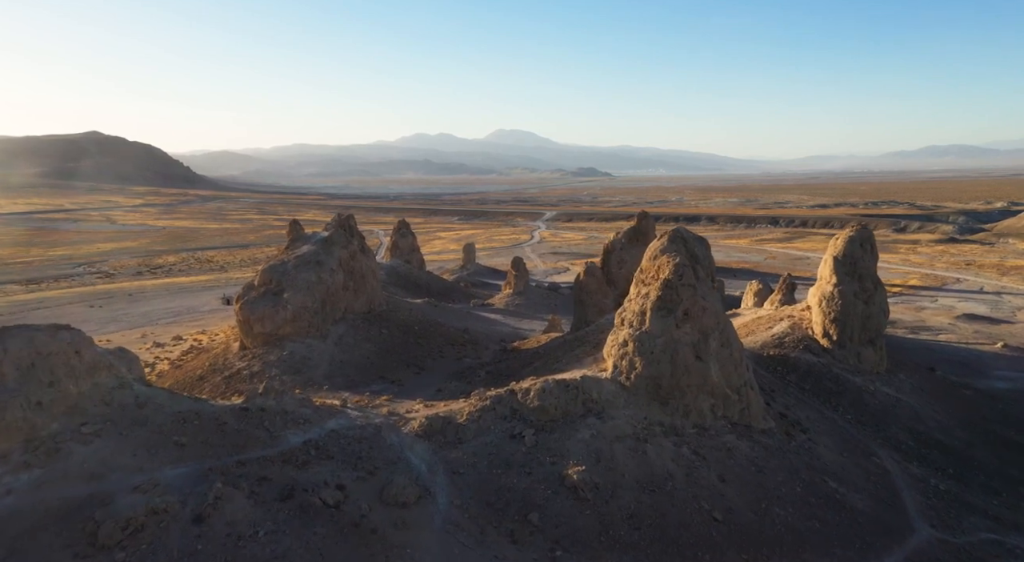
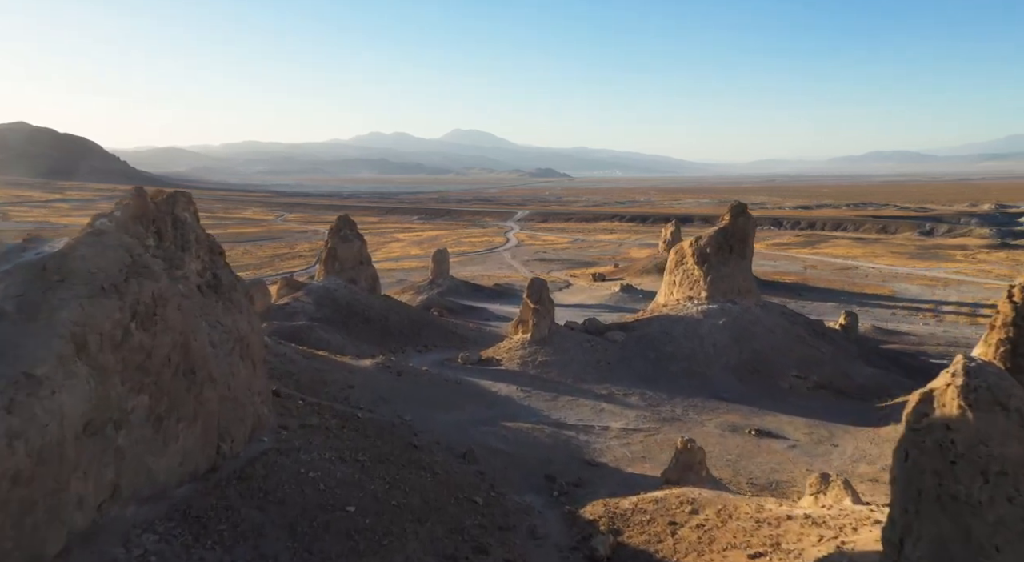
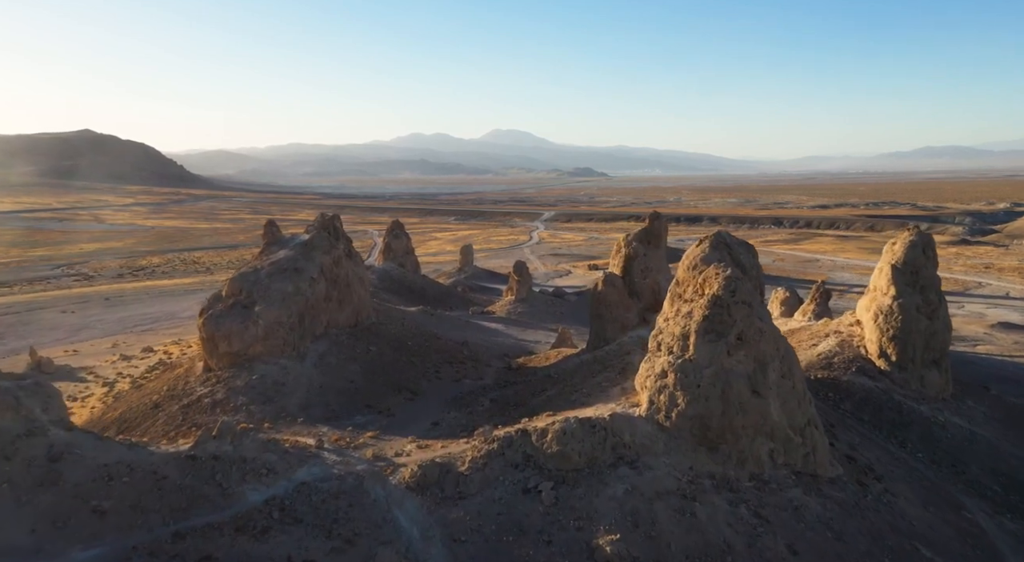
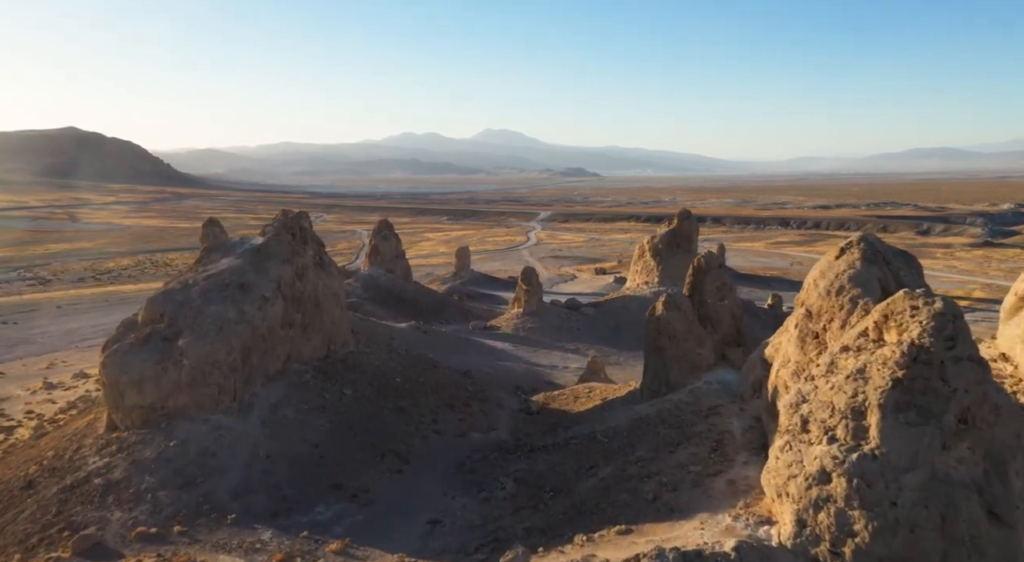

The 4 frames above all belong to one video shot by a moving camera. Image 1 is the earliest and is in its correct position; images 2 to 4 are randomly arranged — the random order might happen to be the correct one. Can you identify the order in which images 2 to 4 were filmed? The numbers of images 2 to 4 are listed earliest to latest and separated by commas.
3, 4, 2
